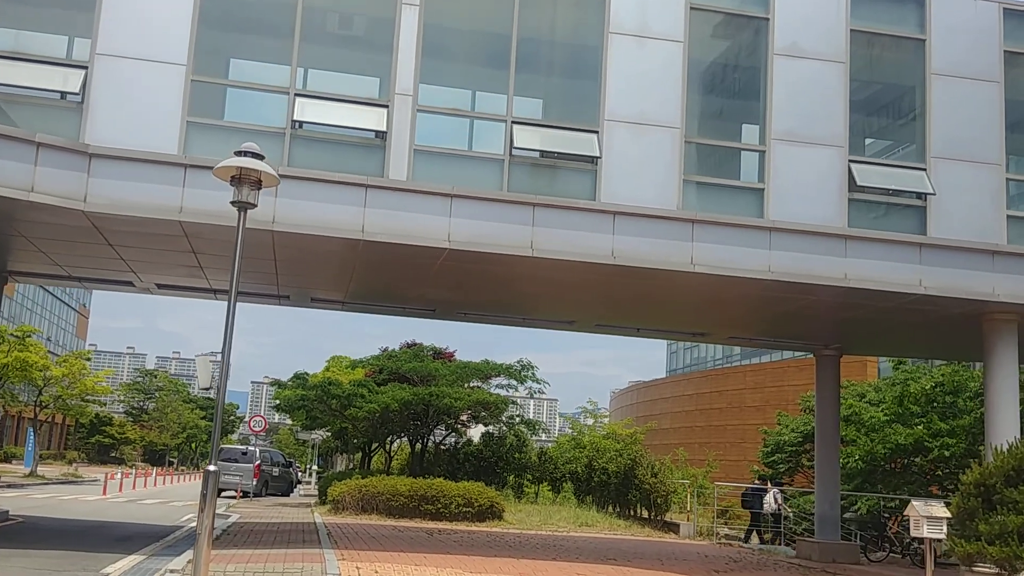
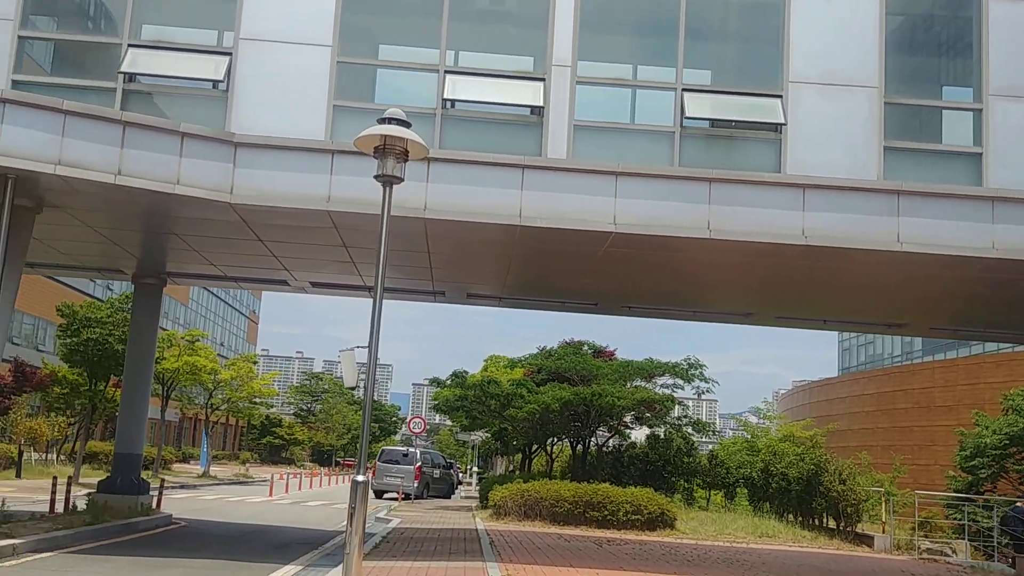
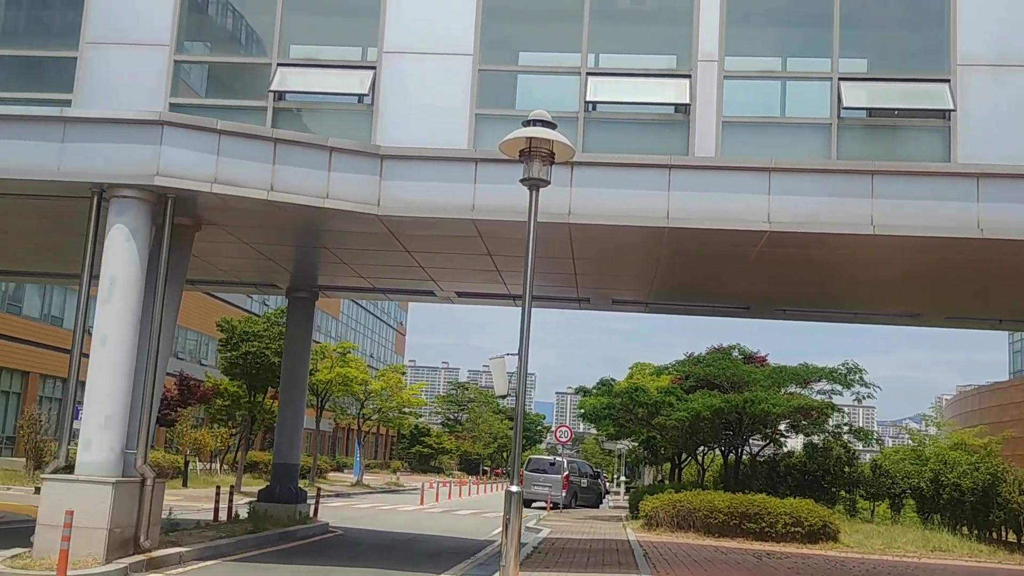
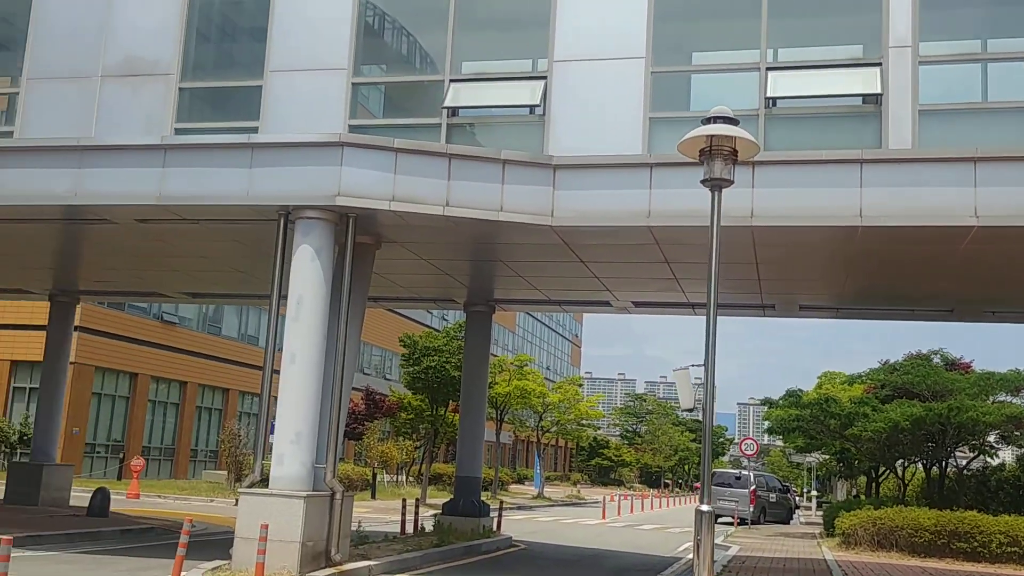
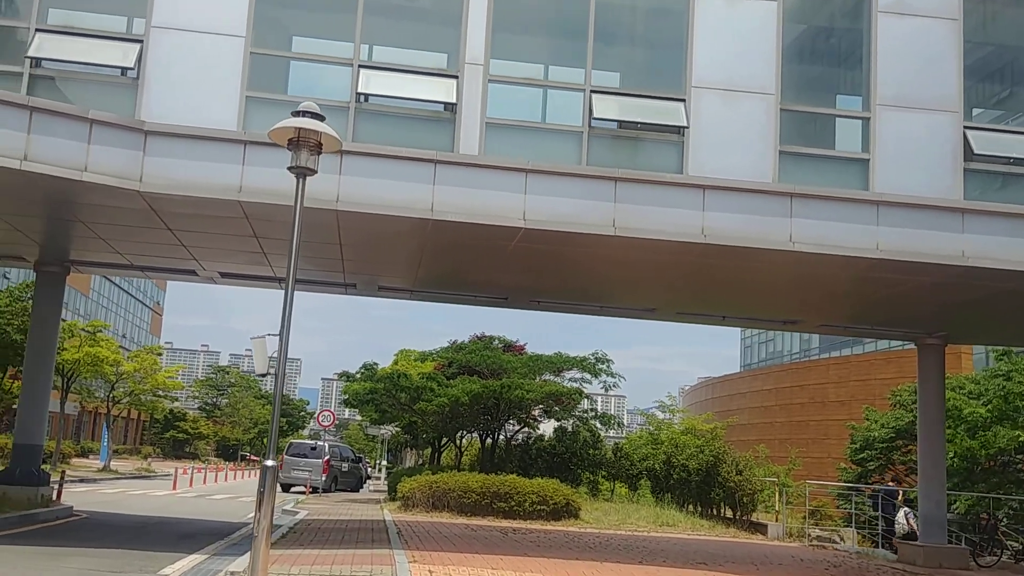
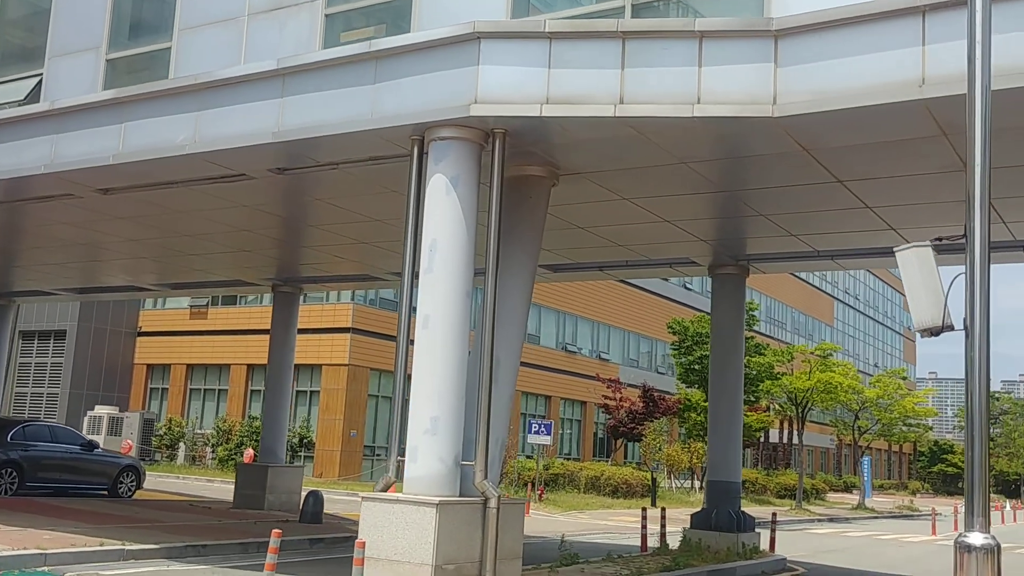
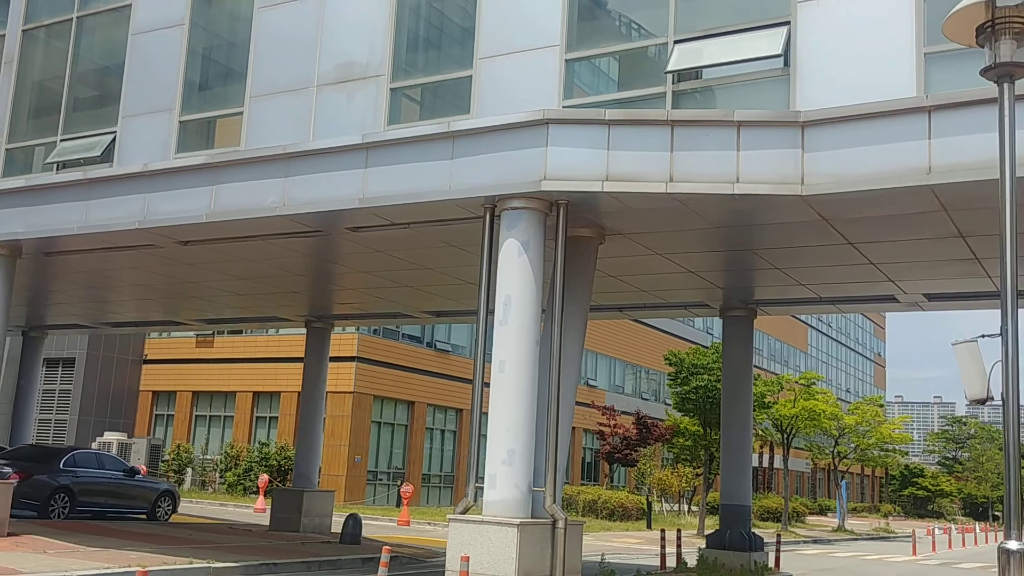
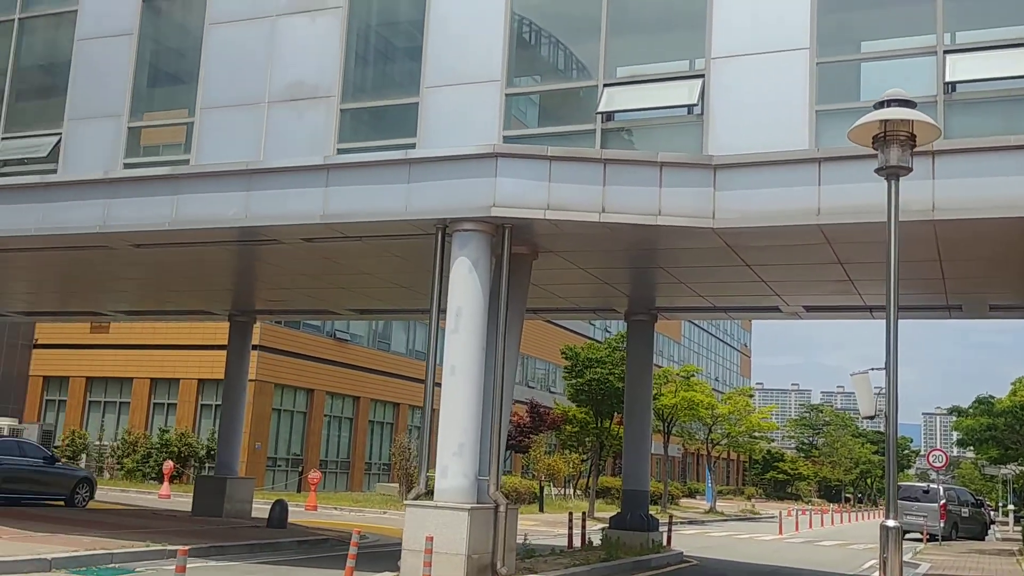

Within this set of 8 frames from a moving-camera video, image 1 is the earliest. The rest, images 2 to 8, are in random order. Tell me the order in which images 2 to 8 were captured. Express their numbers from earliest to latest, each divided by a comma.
5, 2, 3, 4, 8, 7, 6
